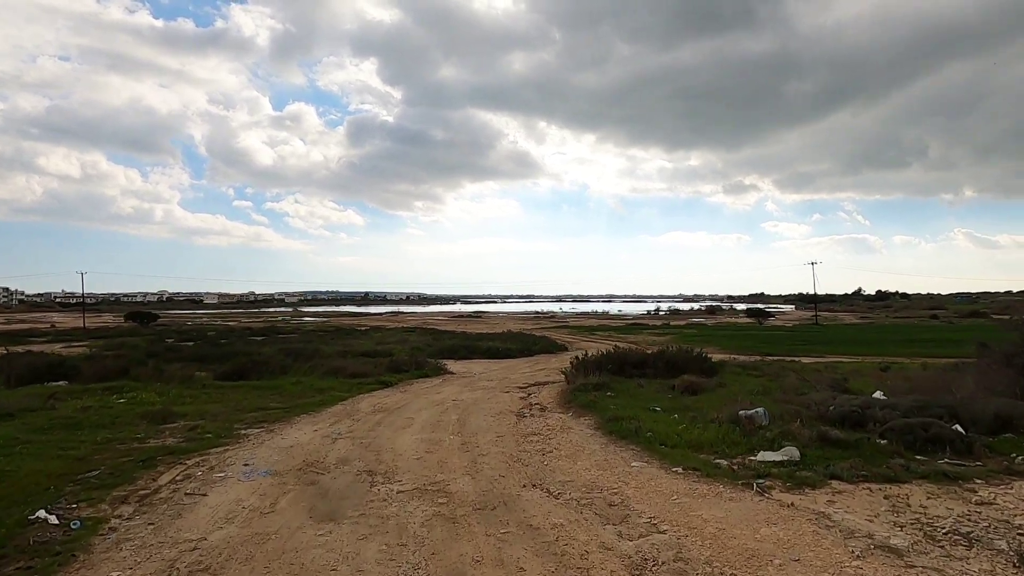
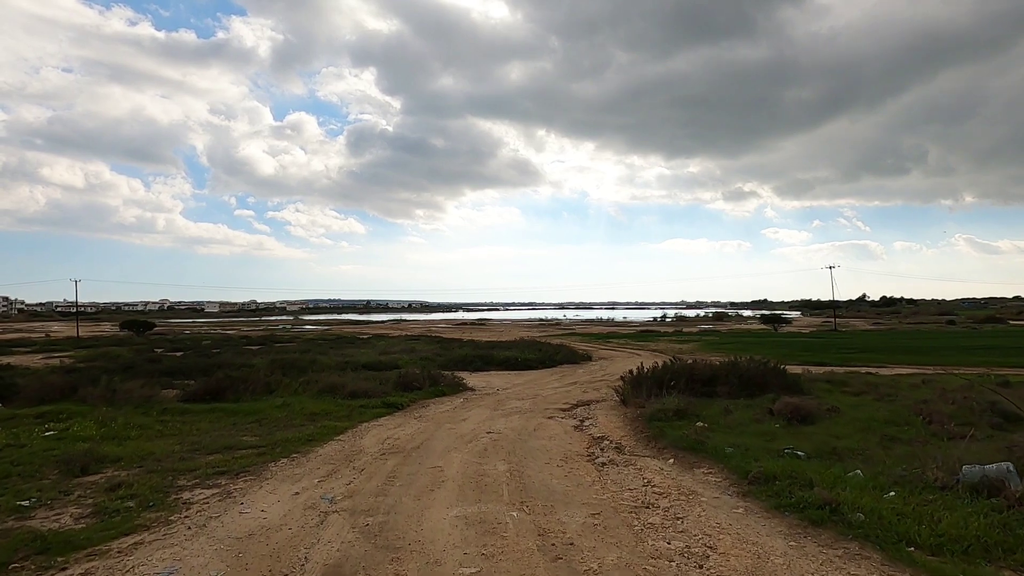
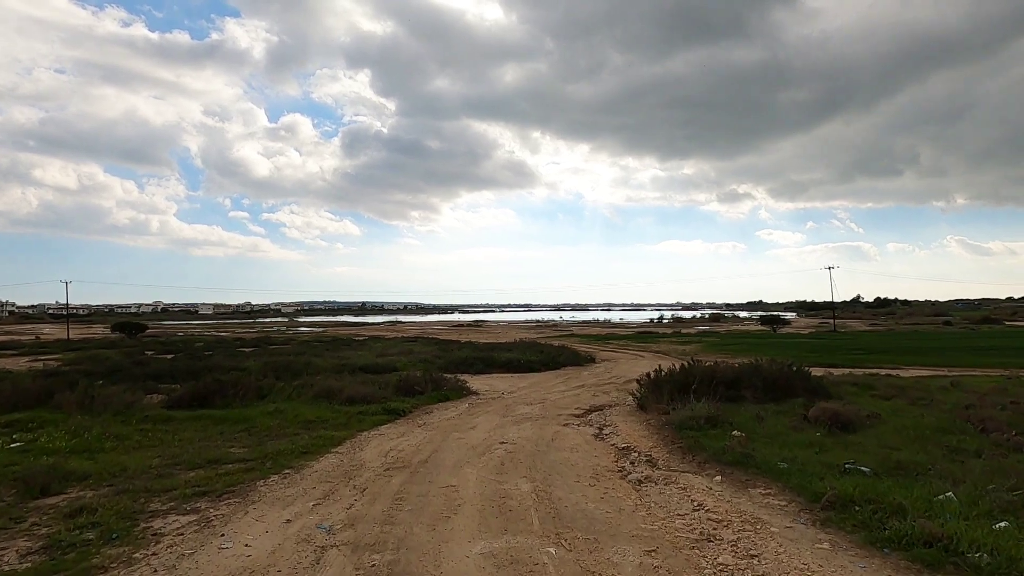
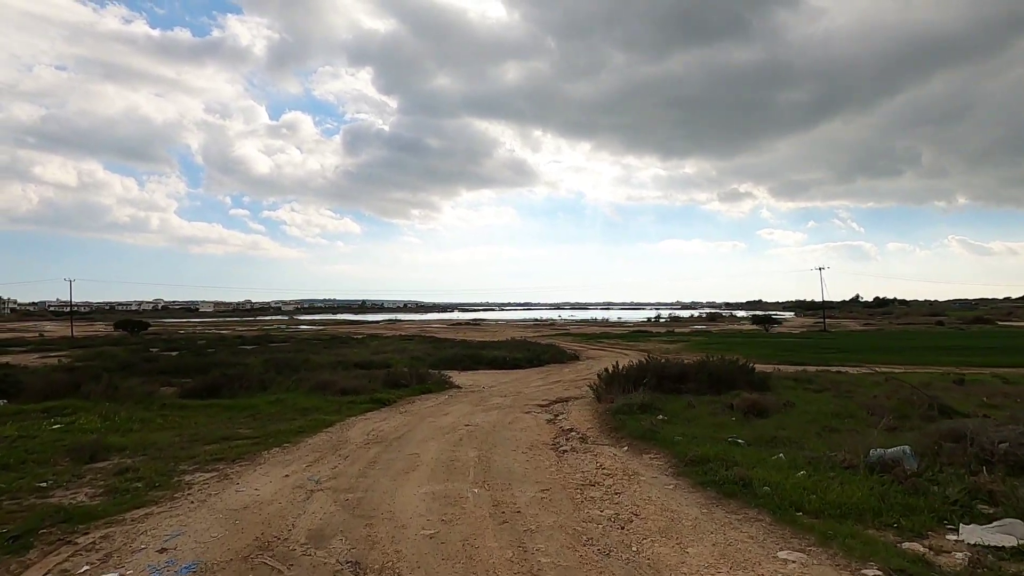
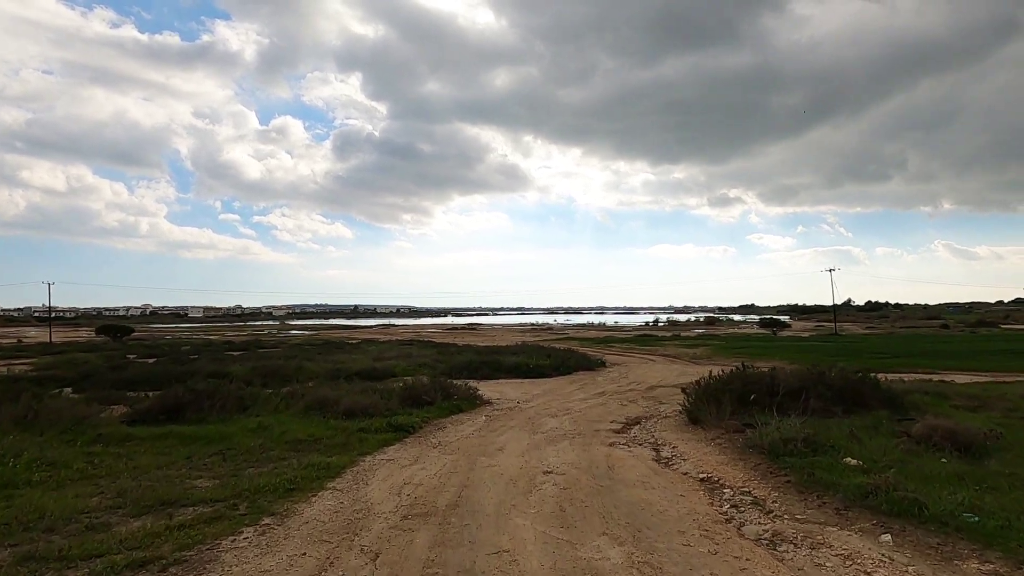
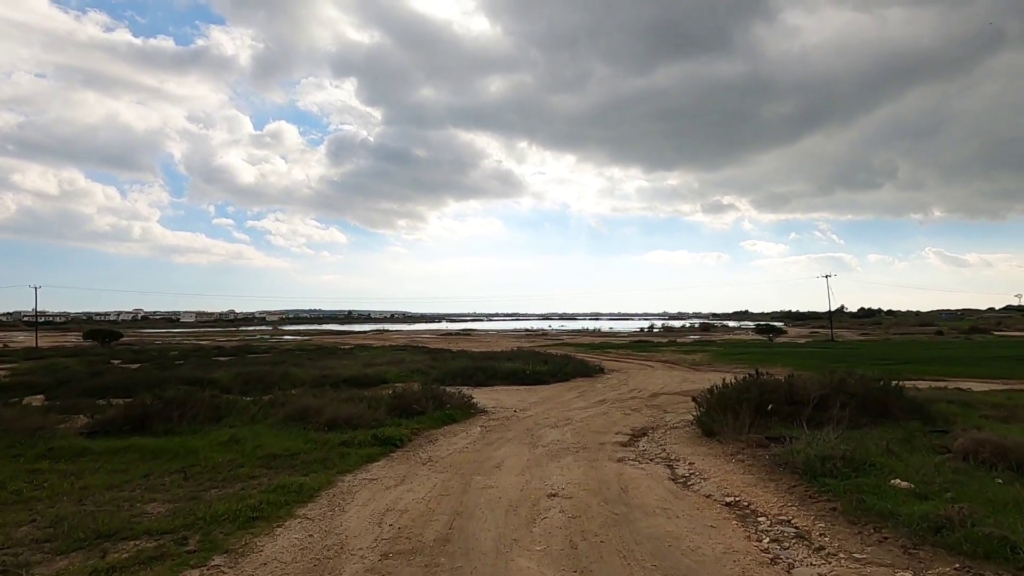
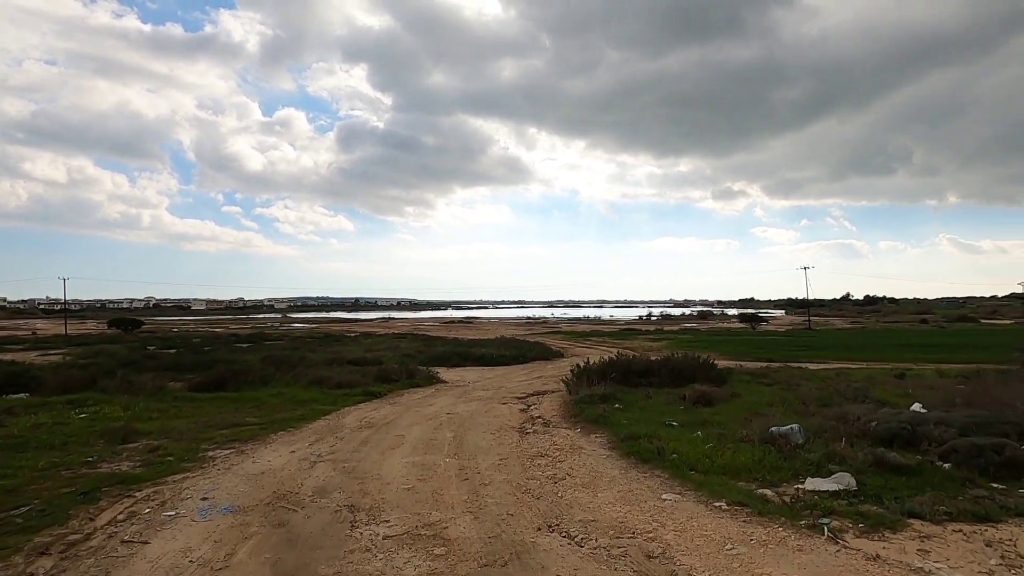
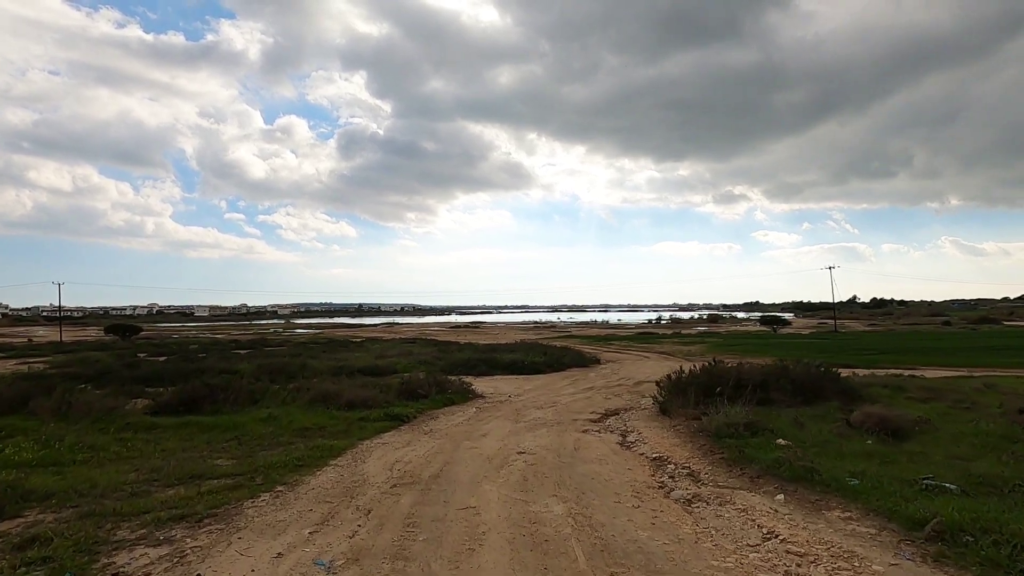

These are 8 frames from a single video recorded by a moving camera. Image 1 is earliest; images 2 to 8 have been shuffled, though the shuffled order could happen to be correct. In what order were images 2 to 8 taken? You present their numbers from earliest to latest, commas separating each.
7, 4, 2, 3, 8, 5, 6
